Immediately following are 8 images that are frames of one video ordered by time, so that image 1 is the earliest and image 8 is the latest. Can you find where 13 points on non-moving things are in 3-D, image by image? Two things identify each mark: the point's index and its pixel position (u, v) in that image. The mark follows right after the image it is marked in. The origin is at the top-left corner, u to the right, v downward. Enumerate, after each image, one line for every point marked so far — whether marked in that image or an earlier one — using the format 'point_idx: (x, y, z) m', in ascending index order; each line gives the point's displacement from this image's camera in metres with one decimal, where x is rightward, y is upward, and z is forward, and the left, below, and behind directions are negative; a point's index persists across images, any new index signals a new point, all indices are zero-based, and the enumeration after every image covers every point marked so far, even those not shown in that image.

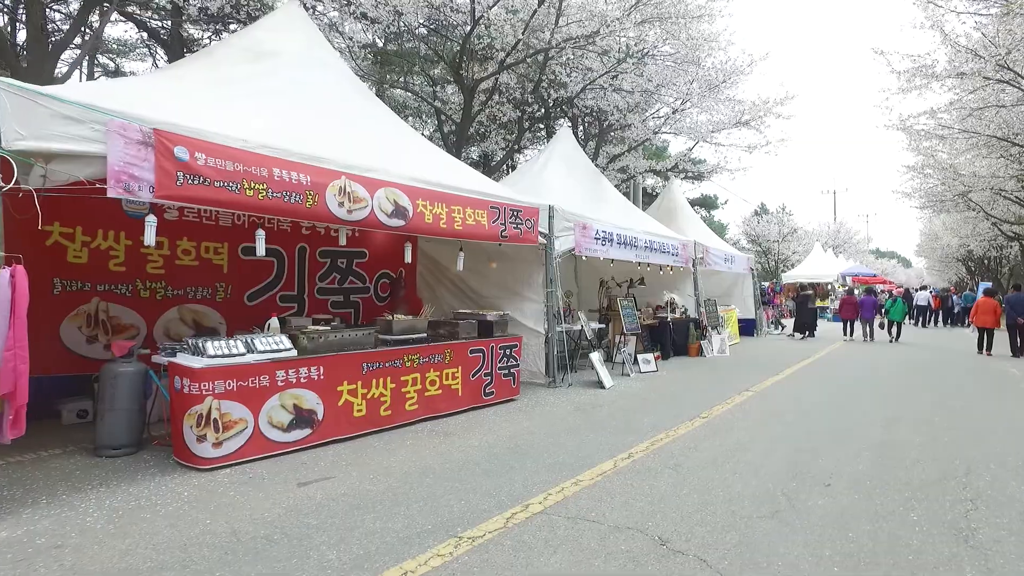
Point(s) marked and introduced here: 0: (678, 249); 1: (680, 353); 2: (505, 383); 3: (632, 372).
0: (+3.2, +0.8, +12.9) m
1: (+3.3, -1.3, +13.0) m
2: (-0.1, -1.1, +7.4) m
3: (+1.8, -1.3, +10.1) m
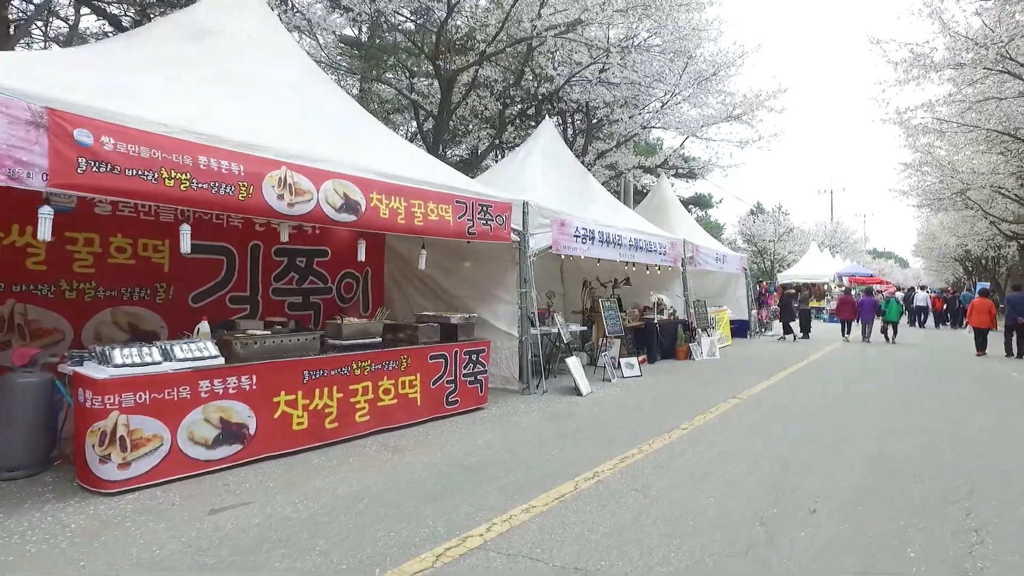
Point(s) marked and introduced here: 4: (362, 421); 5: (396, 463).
0: (+2.9, +0.7, +12.4) m
1: (+2.9, -1.3, +12.5) m
2: (-0.4, -1.1, +6.9) m
3: (+1.5, -1.3, +9.6) m
4: (-1.3, -1.1, +5.7) m
5: (-0.9, -1.3, +5.0) m
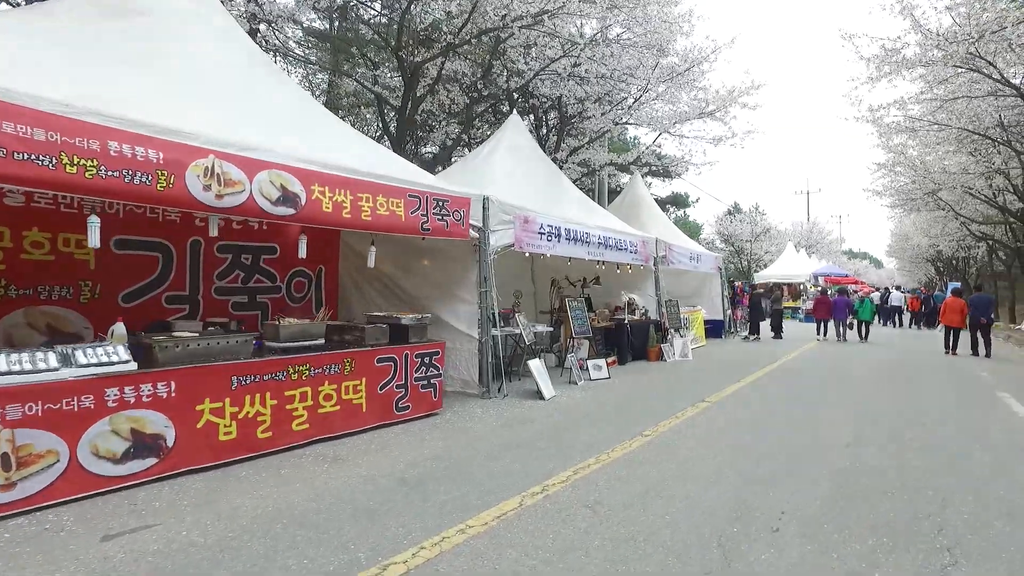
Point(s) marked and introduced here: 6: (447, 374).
0: (+2.3, +0.8, +12.1) m
1: (+2.3, -1.3, +12.3) m
2: (-0.9, -1.1, +6.5) m
3: (+1.0, -1.3, +9.3) m
4: (-1.7, -1.1, +5.3) m
5: (-1.3, -1.3, +4.6) m
6: (-0.8, -1.1, +8.2) m
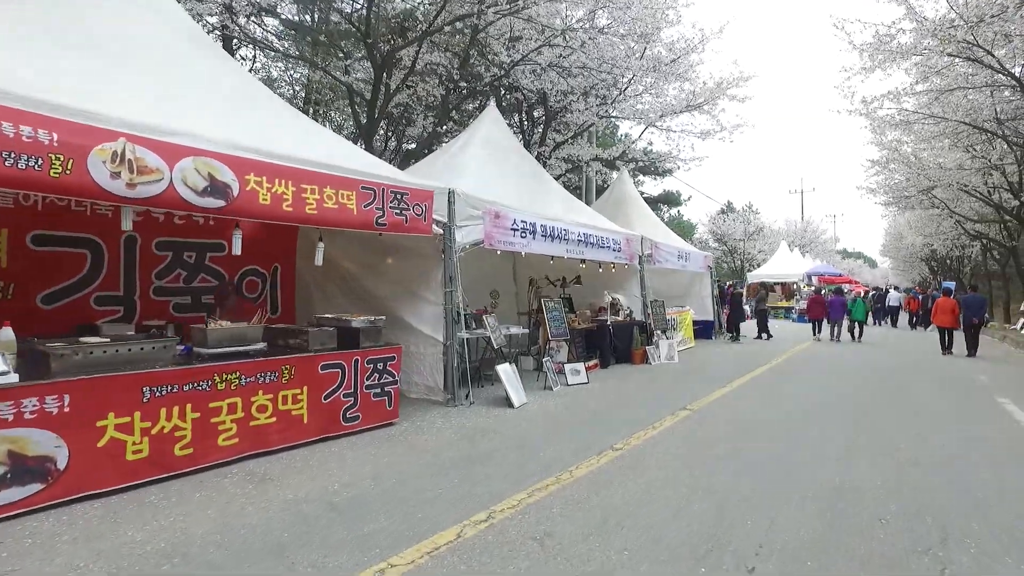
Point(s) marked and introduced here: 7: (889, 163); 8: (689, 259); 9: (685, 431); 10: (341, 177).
0: (+1.9, +0.8, +11.6) m
1: (+2.0, -1.3, +11.7) m
2: (-1.2, -1.1, +5.9) m
3: (+0.6, -1.3, +8.7) m
4: (-2.0, -1.1, +4.7) m
5: (-1.6, -1.3, +4.0) m
6: (-1.2, -1.1, +7.7) m
7: (+11.1, +3.7, +19.6) m
8: (+4.2, +0.7, +15.6) m
9: (+1.6, -1.3, +6.2) m
10: (-1.5, +1.0, +6.0) m
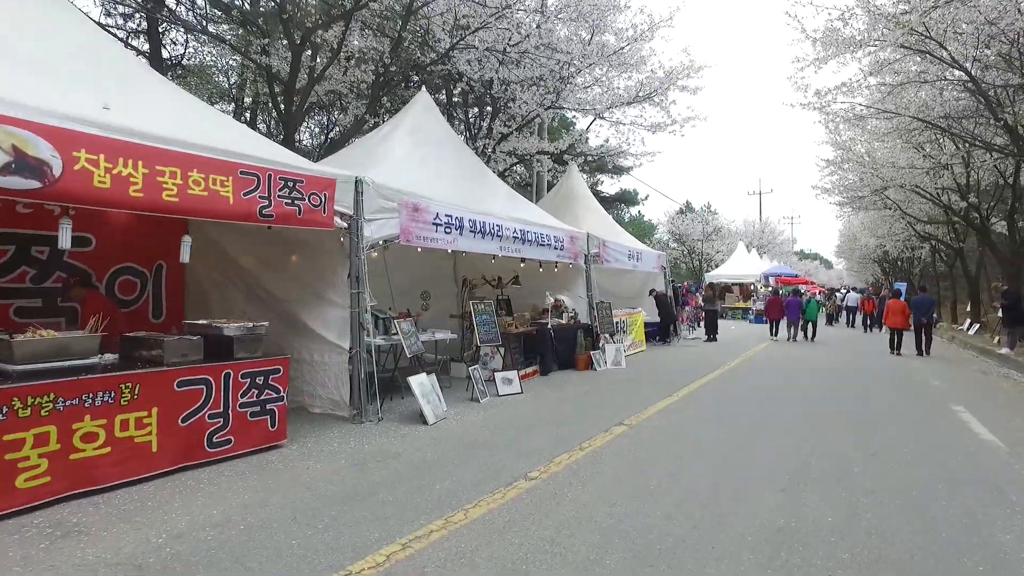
0: (+0.8, +0.7, +10.8) m
1: (+0.9, -1.3, +11.0) m
2: (-2.0, -1.1, +5.1) m
3: (-0.3, -1.3, +7.9) m
4: (-2.7, -1.1, +3.8) m
5: (-2.2, -1.3, +3.1) m
6: (-2.0, -1.1, +6.8) m
7: (+9.6, +3.7, +19.3) m
8: (+2.9, +0.7, +15.0) m
9: (+0.8, -1.4, +5.4) m
10: (-2.3, +1.0, +5.1) m
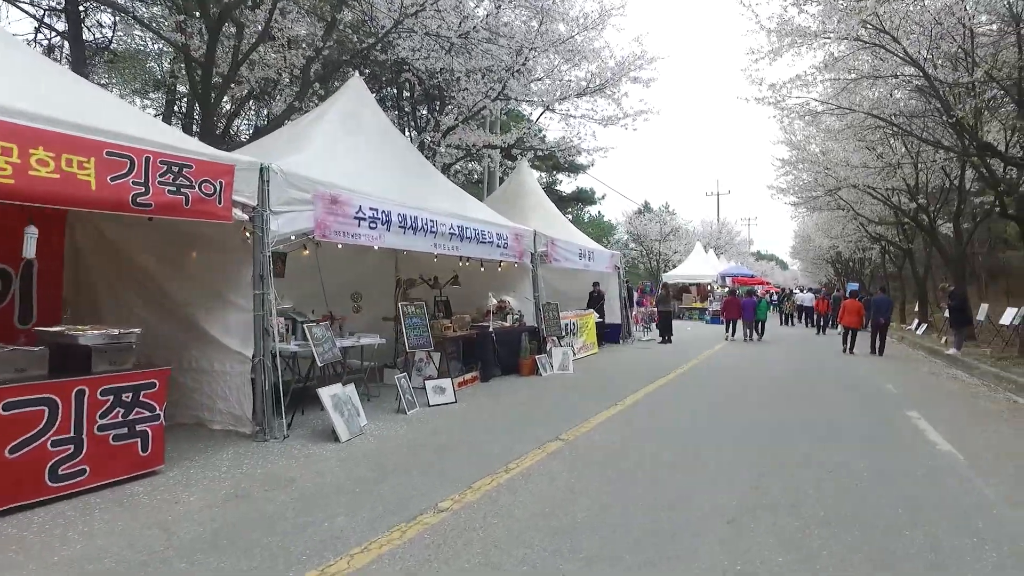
0: (-0.1, +0.7, +10.2) m
1: (0.0, -1.3, +10.4) m
2: (-2.6, -1.1, +4.3) m
3: (-1.1, -1.3, +7.3) m
4: (-3.2, -1.1, +3.0) m
5: (-2.7, -1.3, +2.3) m
6: (-2.7, -1.1, +6.0) m
7: (+8.3, +3.6, +19.2) m
8: (+1.7, +0.7, +14.5) m
9: (+0.2, -1.4, +4.8) m
10: (-2.9, +1.0, +4.3) m
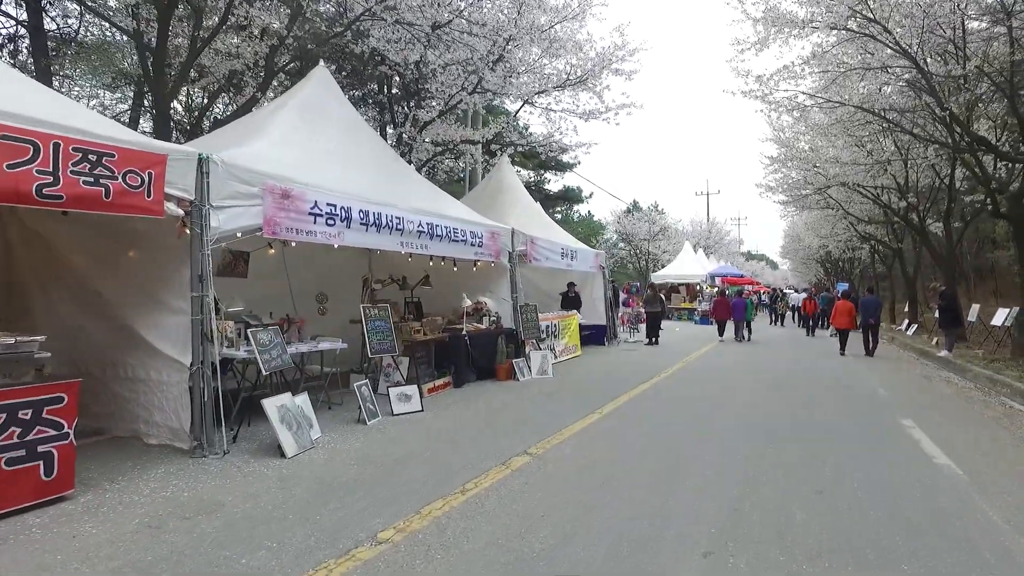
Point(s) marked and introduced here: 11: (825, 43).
0: (-0.4, +0.7, +9.7) m
1: (-0.4, -1.3, +9.9) m
2: (-2.8, -1.1, +3.8) m
3: (-1.4, -1.3, +6.8) m
4: (-3.5, -1.1, +2.5) m
5: (-3.0, -1.3, +1.8) m
6: (-3.0, -1.1, +5.5) m
7: (+7.8, +3.6, +18.8) m
8: (+1.3, +0.6, +14.0) m
9: (-0.1, -1.4, +4.4) m
10: (-3.2, +1.0, +3.8) m
11: (+5.3, +4.1, +11.2) m
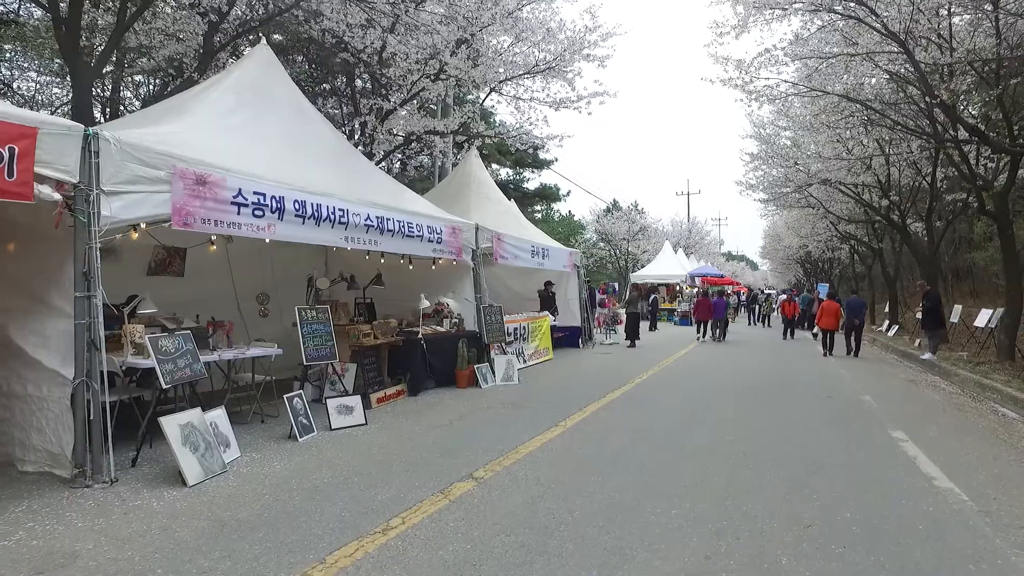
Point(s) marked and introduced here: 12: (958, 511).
0: (-0.9, +0.7, +9.0) m
1: (-0.9, -1.3, +9.2) m
2: (-3.2, -1.1, +3.0) m
3: (-1.8, -1.3, +6.0) m
4: (-3.8, -1.1, +1.7) m
5: (-3.3, -1.3, +1.0) m
6: (-3.4, -1.1, +4.7) m
7: (+7.0, +3.6, +18.3) m
8: (+0.7, +0.6, +13.3) m
9: (-0.4, -1.4, +3.6) m
10: (-3.5, +1.0, +3.0) m
11: (+4.7, +4.1, +10.6) m
12: (+2.8, -1.4, +4.2) m
